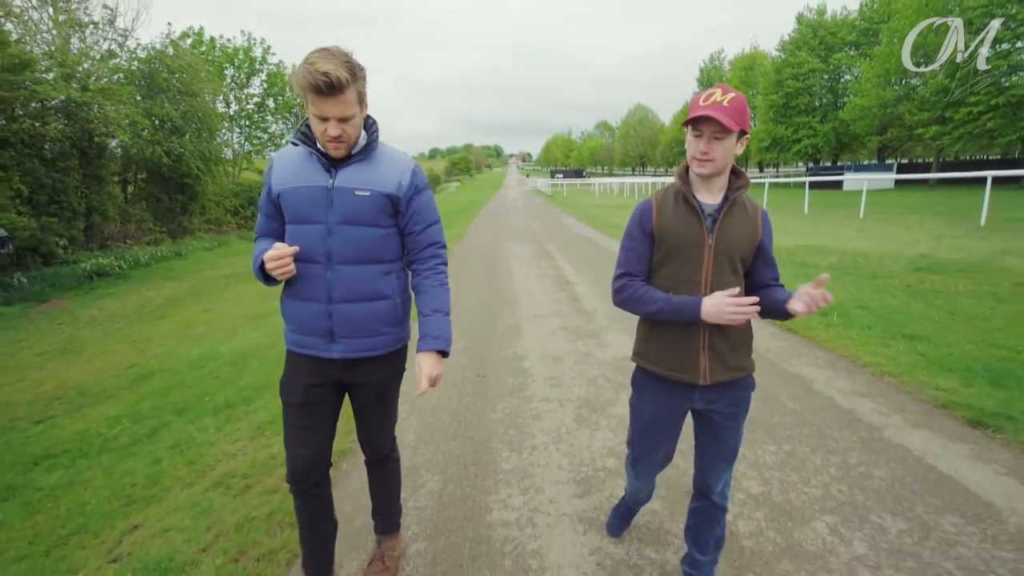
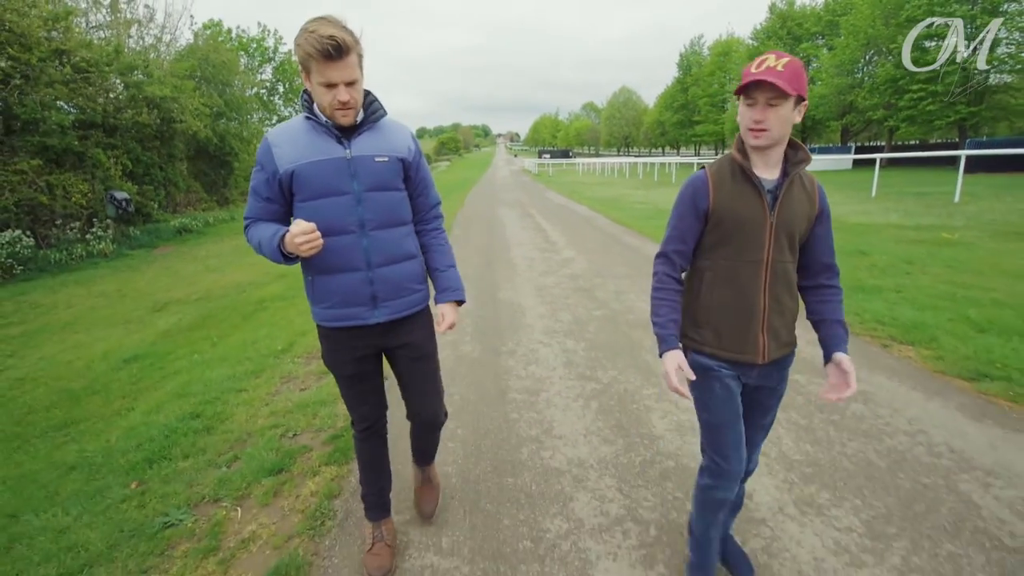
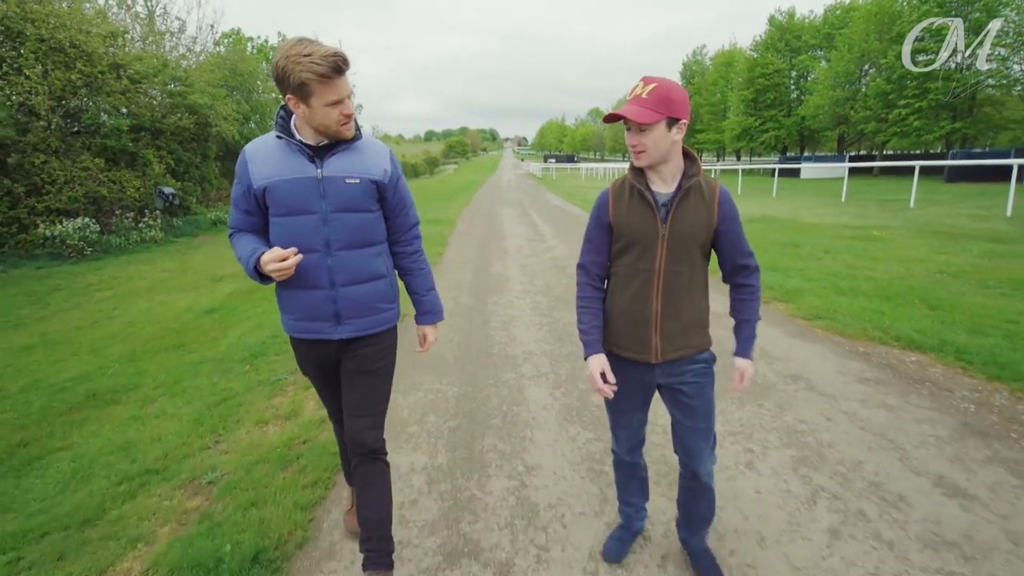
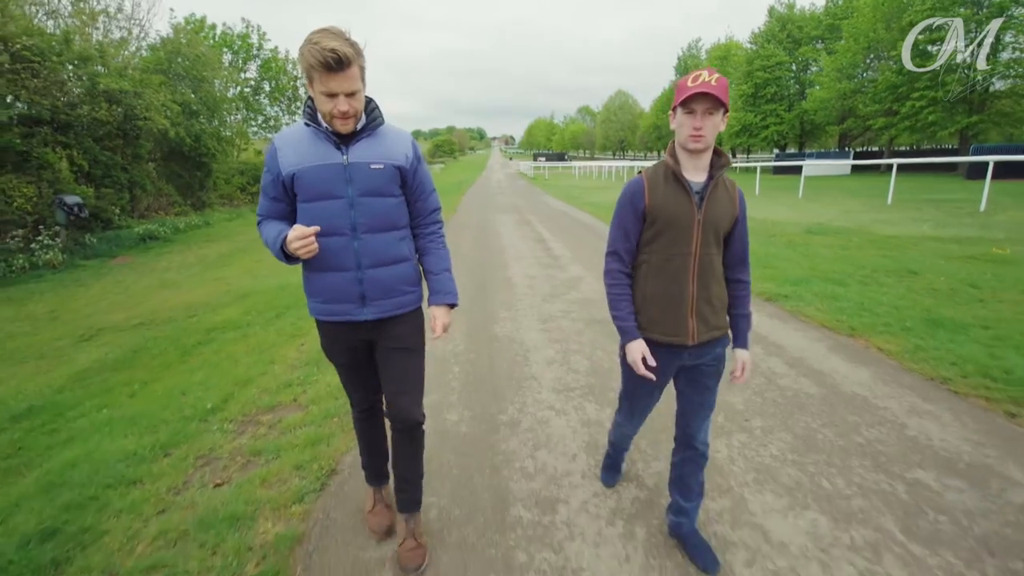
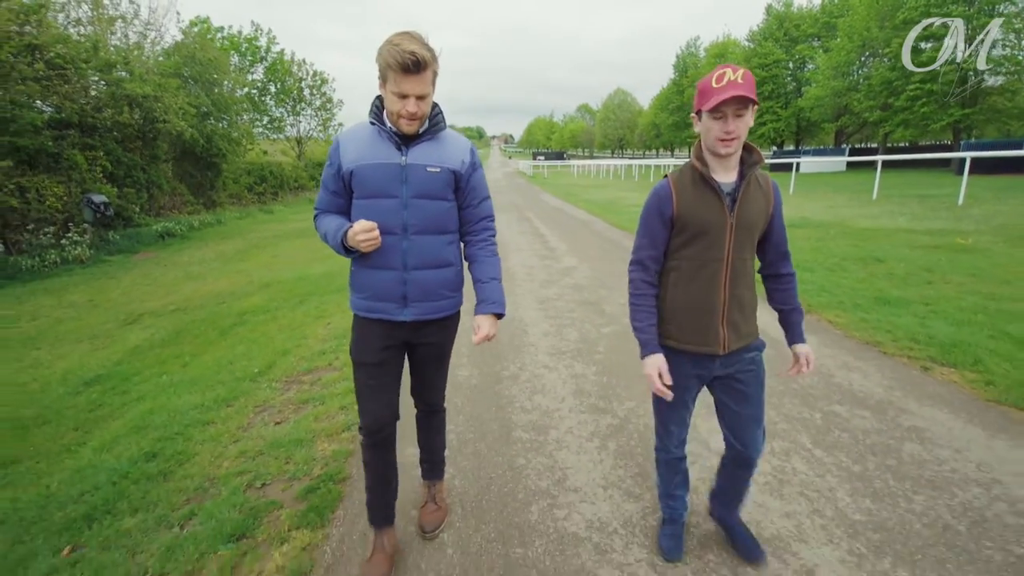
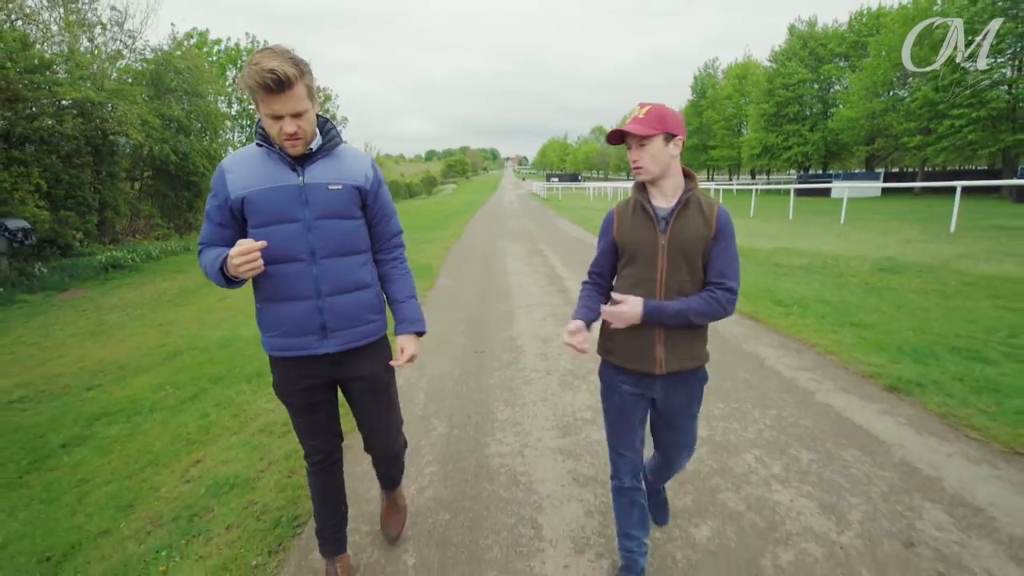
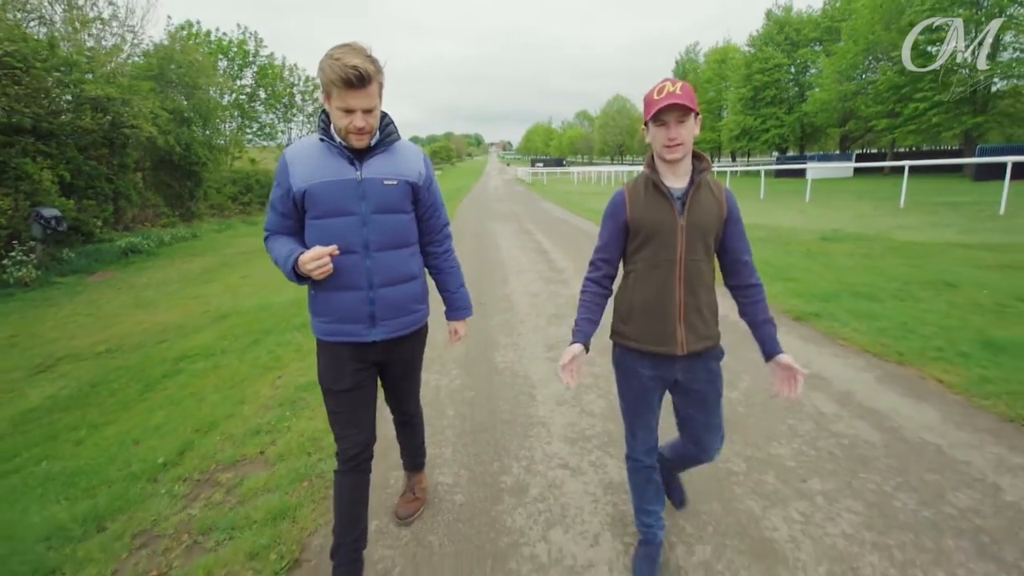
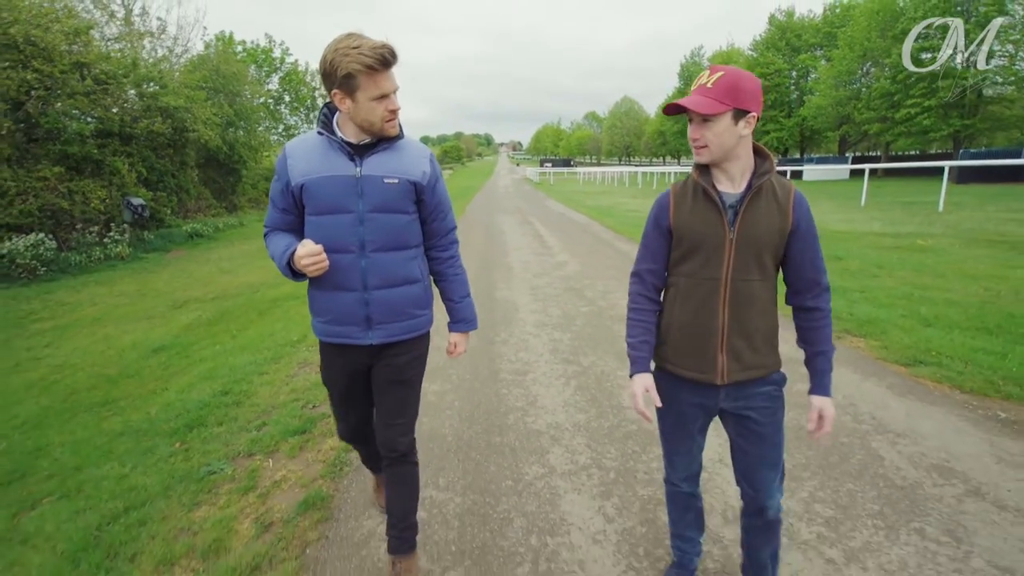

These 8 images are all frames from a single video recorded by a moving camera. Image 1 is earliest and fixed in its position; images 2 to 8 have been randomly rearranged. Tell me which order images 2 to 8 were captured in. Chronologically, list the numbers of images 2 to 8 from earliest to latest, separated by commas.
6, 7, 4, 5, 2, 8, 3
